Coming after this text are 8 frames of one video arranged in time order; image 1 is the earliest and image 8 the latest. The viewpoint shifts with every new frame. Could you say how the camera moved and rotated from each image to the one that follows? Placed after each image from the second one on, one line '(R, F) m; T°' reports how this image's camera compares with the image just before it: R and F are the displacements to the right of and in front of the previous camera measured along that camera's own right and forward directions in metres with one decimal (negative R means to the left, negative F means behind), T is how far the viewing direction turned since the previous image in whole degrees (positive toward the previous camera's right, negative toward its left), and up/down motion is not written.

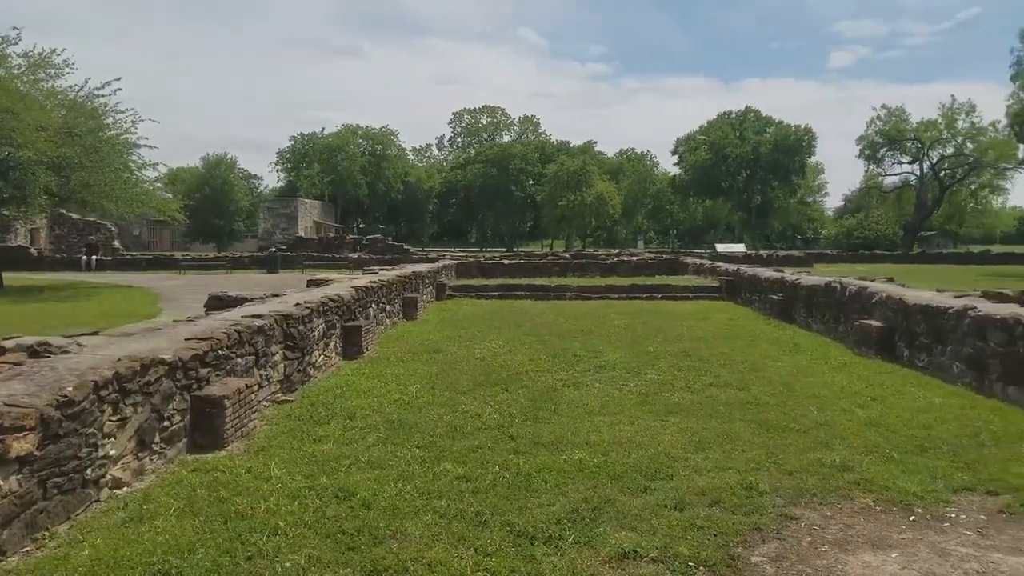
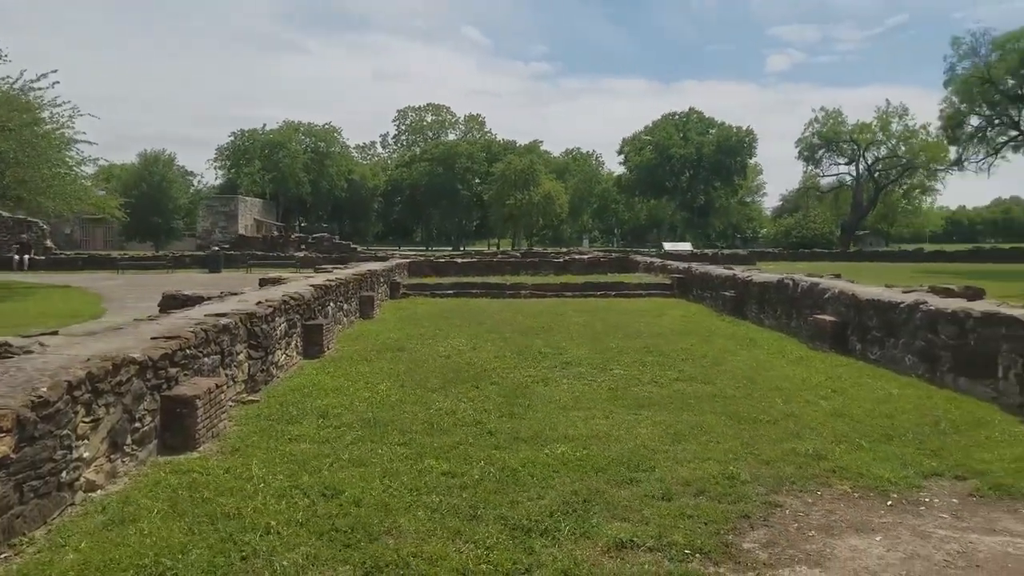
(-0.2, 0.0) m; +4°
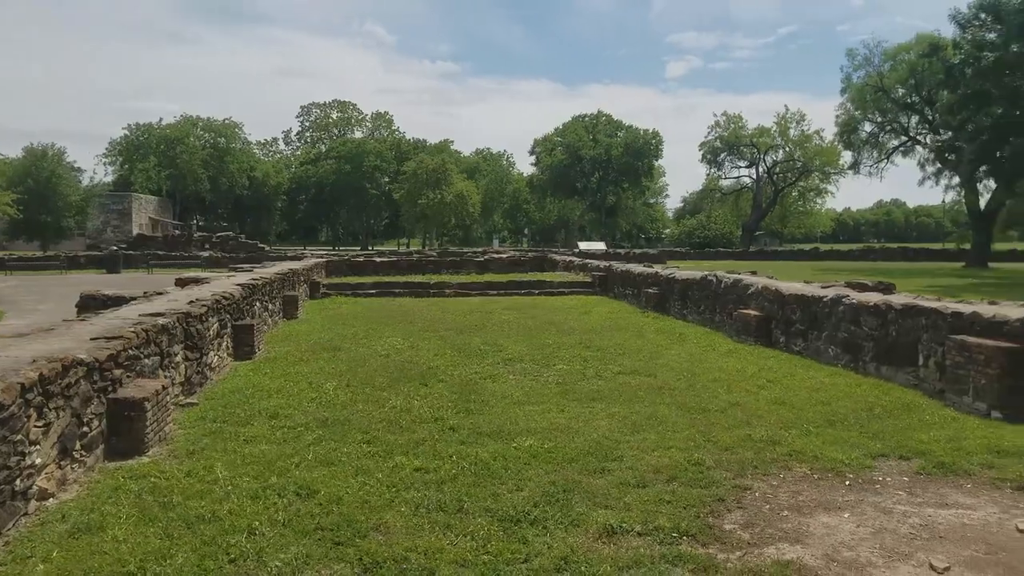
(-0.3, 0.0) m; +7°
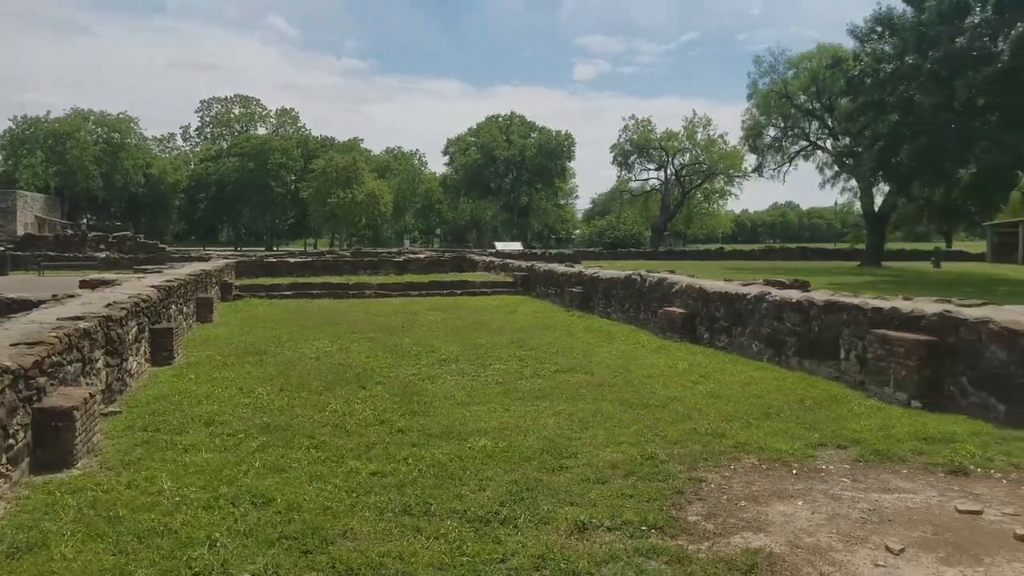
(-0.2, 0.0) m; +6°
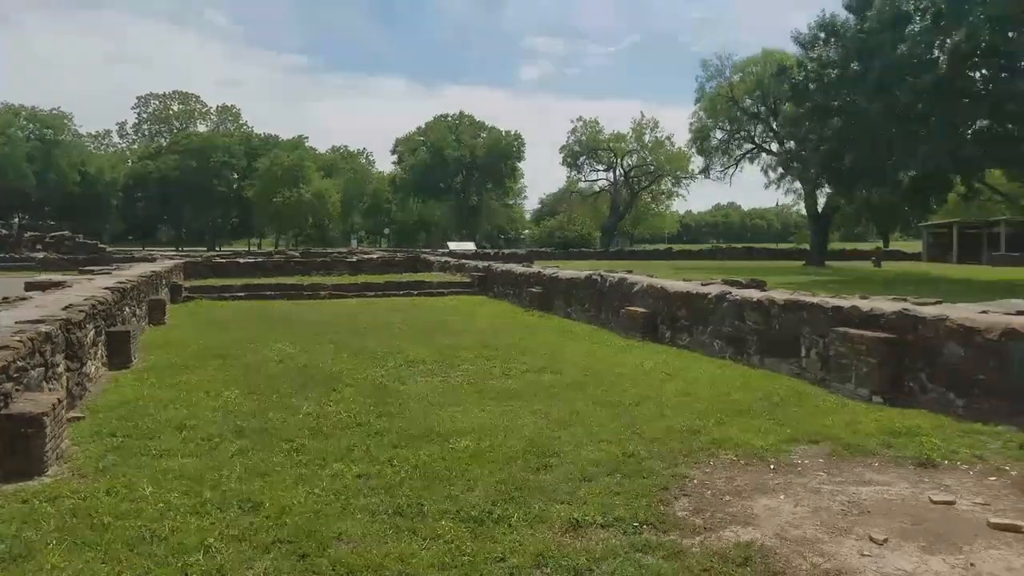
(-0.2, 0.0) m; +4°
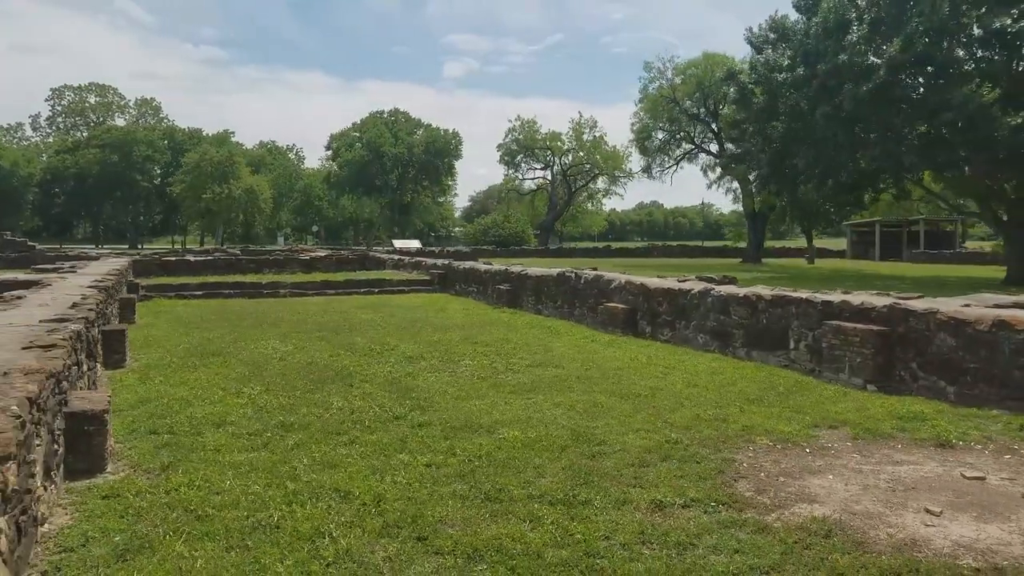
(-0.7, -0.1) m; +5°
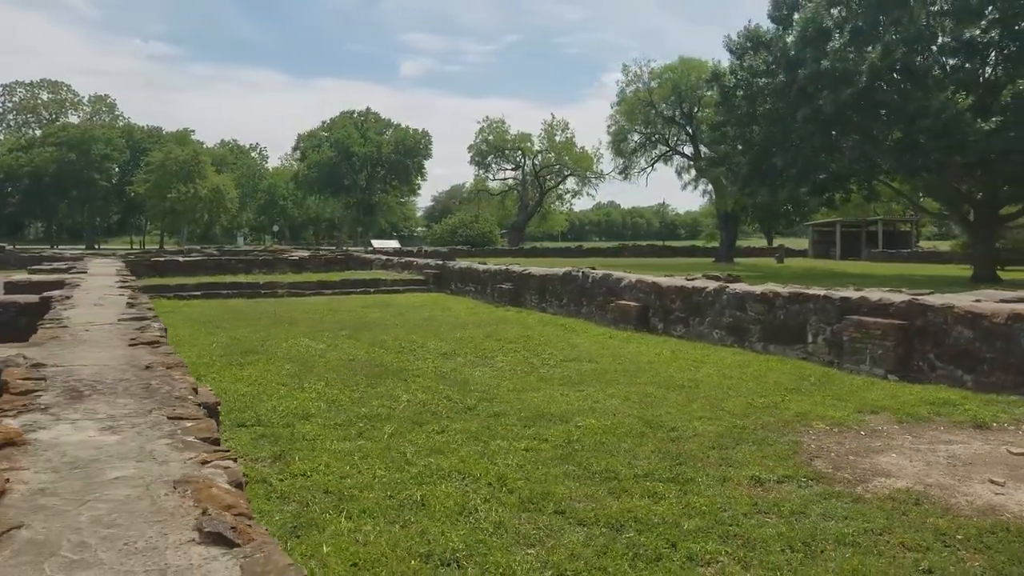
(-0.7, -0.3) m; +3°
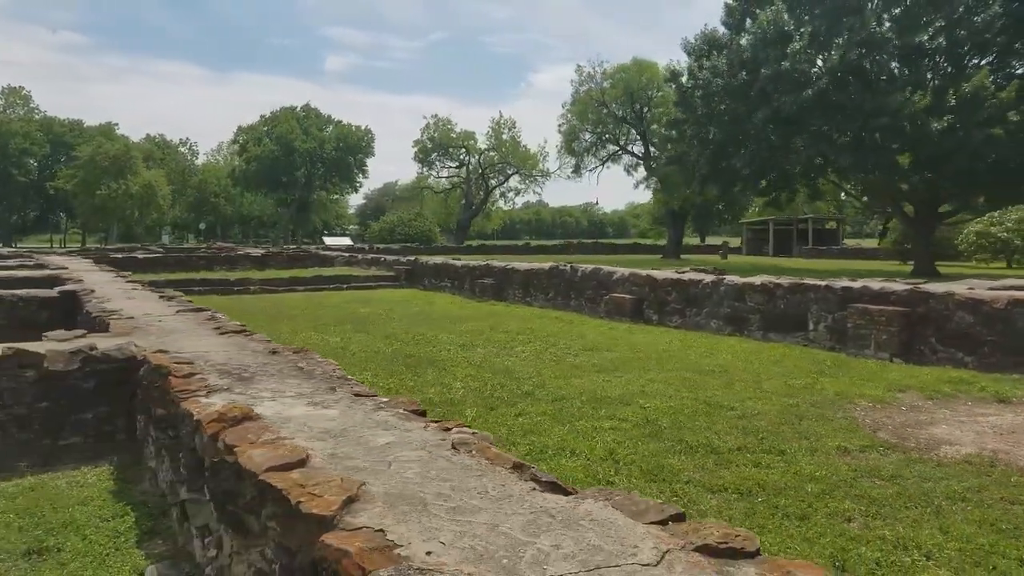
(-0.9, -0.2) m; +5°
